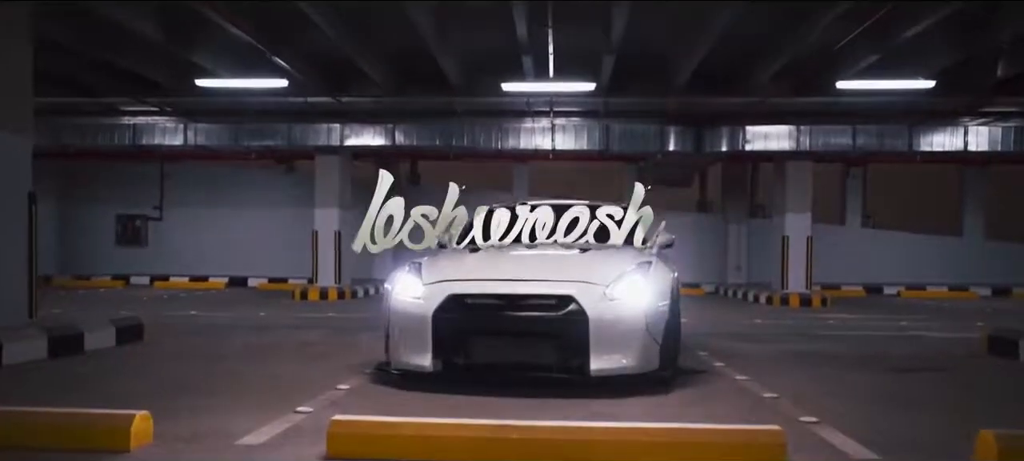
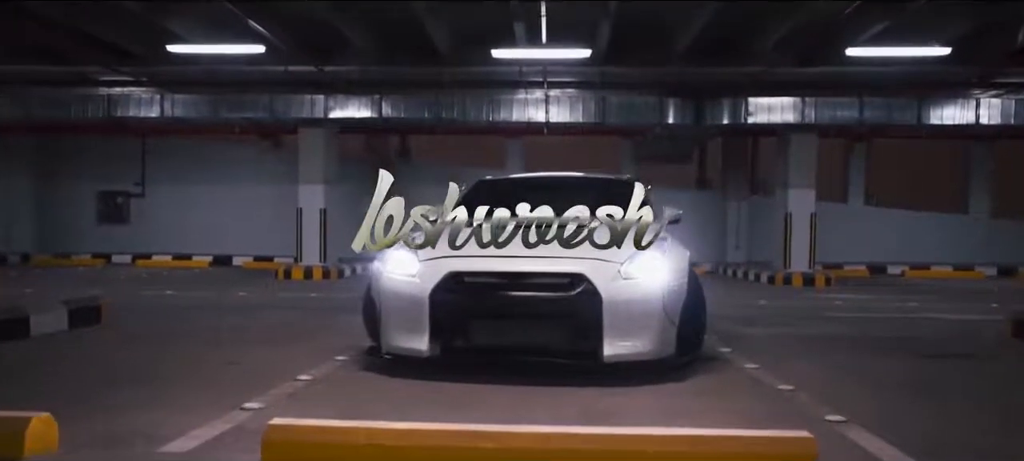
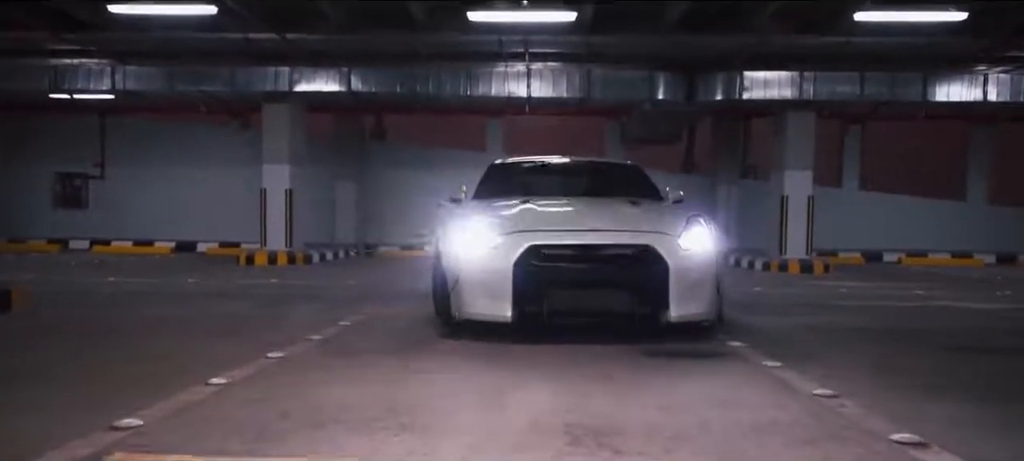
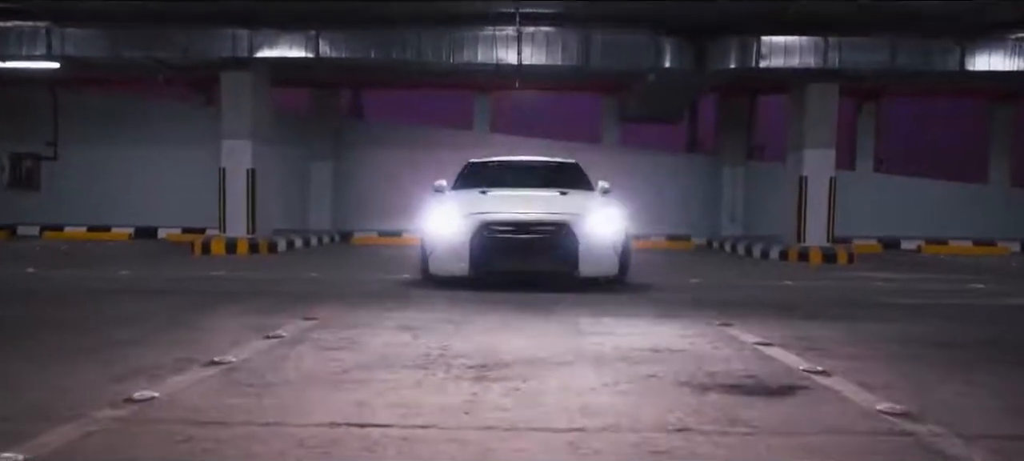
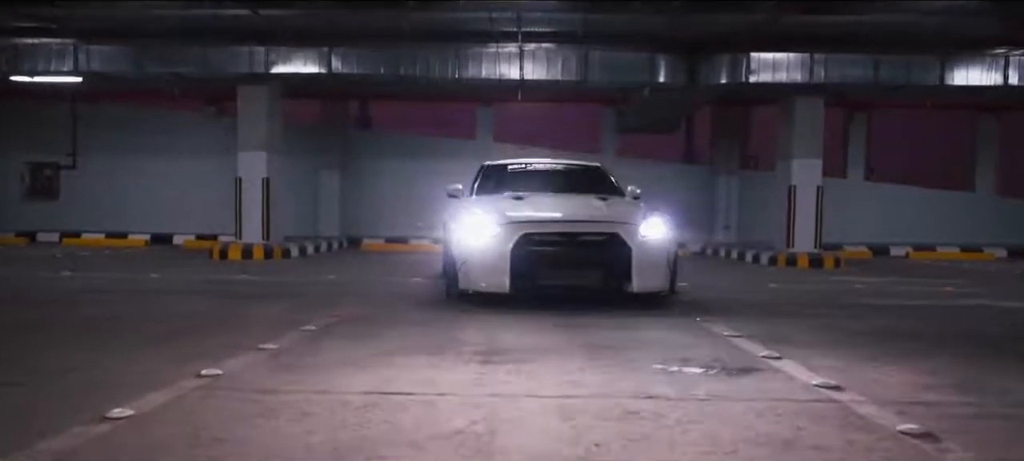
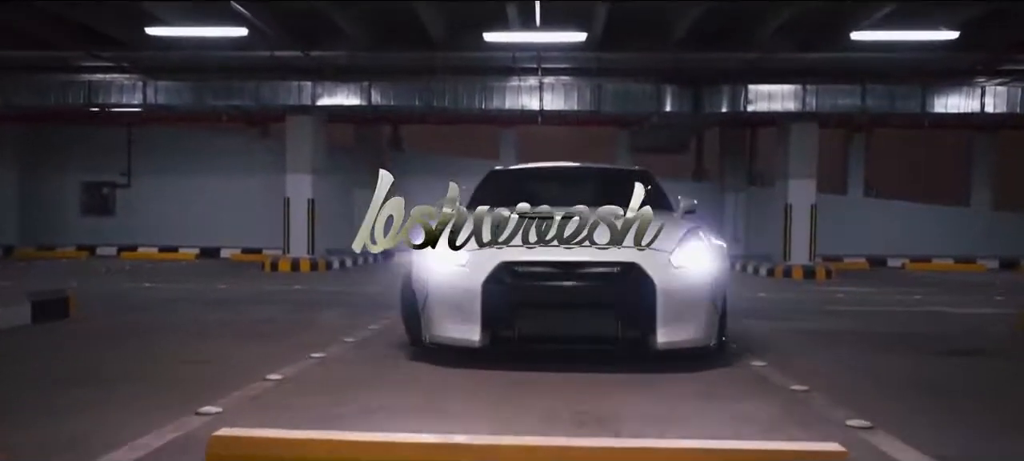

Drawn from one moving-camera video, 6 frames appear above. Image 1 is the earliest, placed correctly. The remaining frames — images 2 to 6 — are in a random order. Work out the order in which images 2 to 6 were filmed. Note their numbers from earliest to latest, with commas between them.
2, 6, 3, 5, 4
